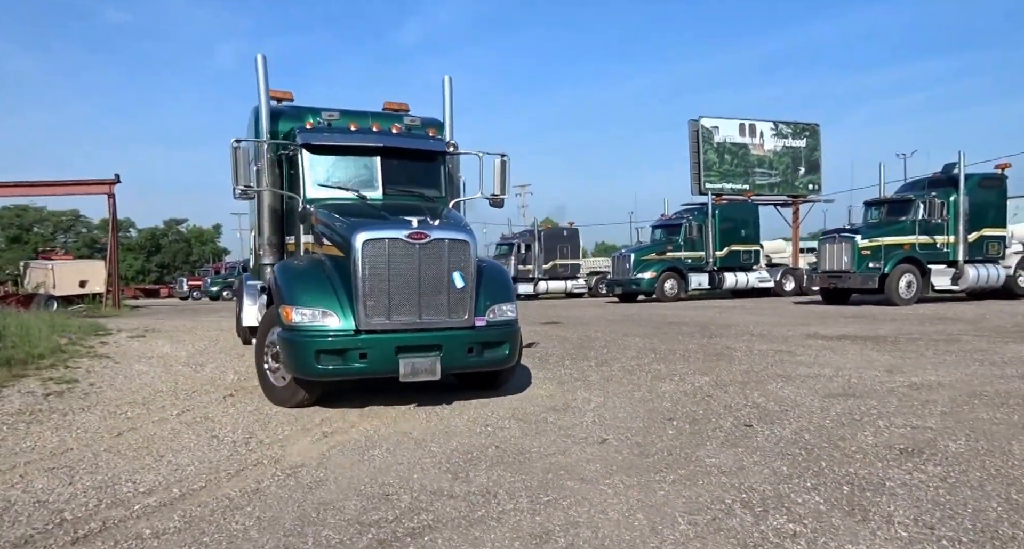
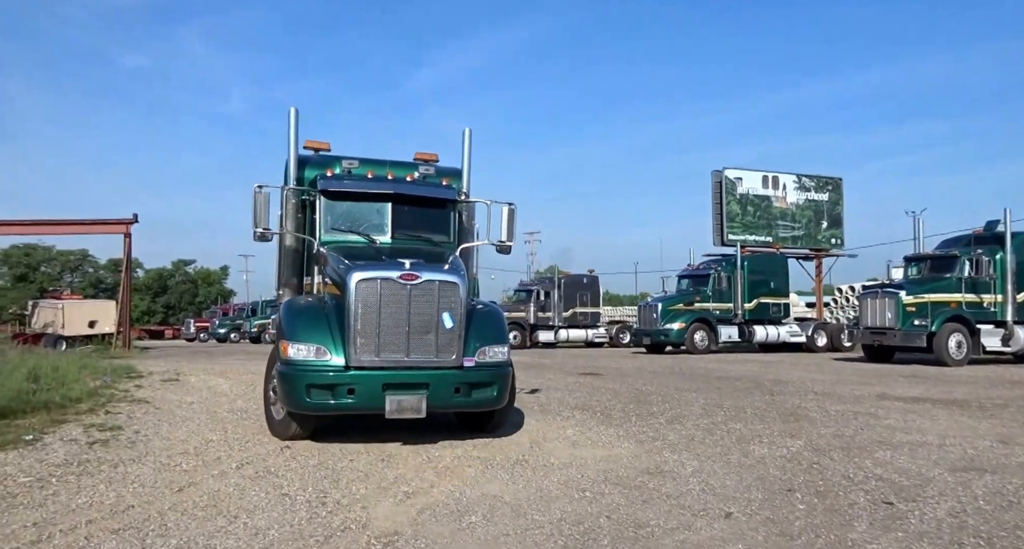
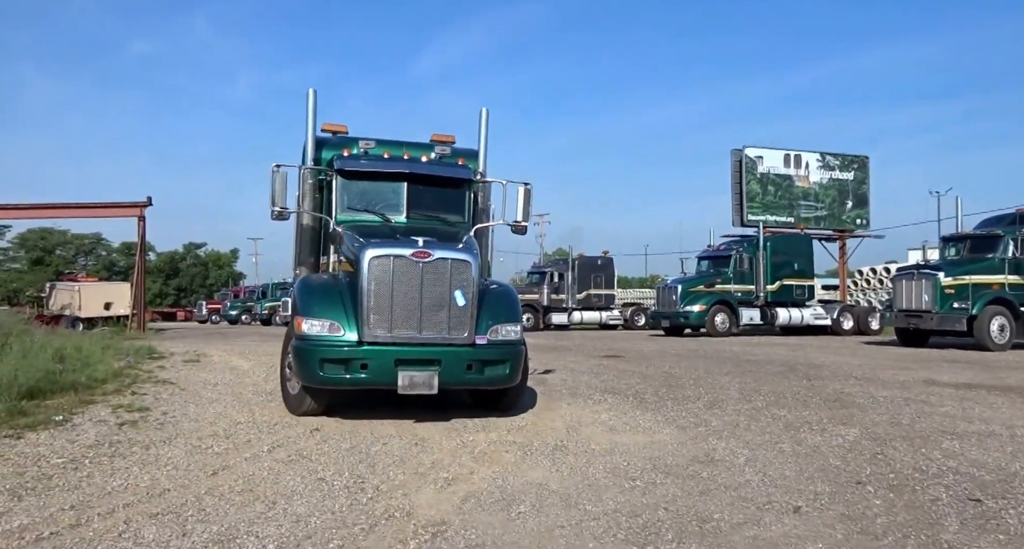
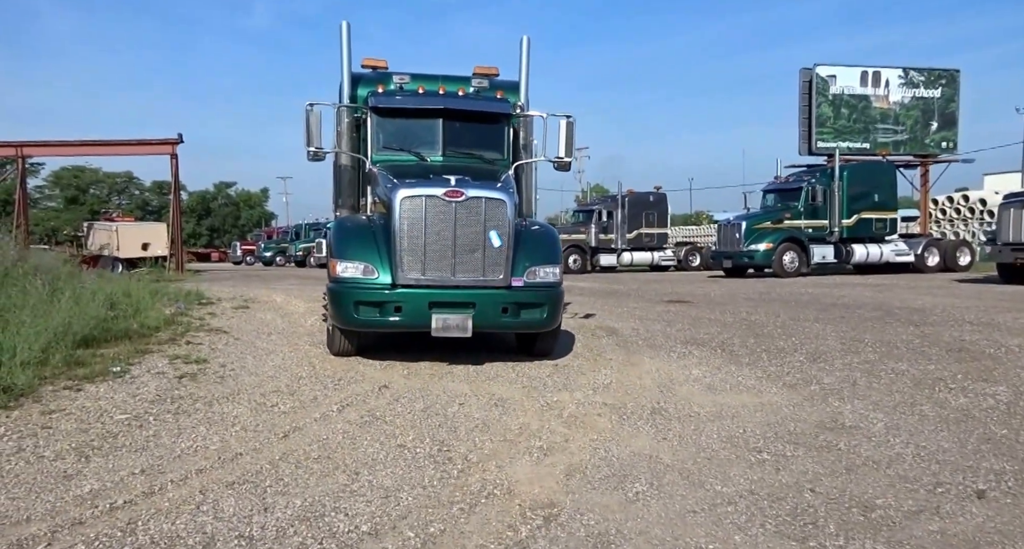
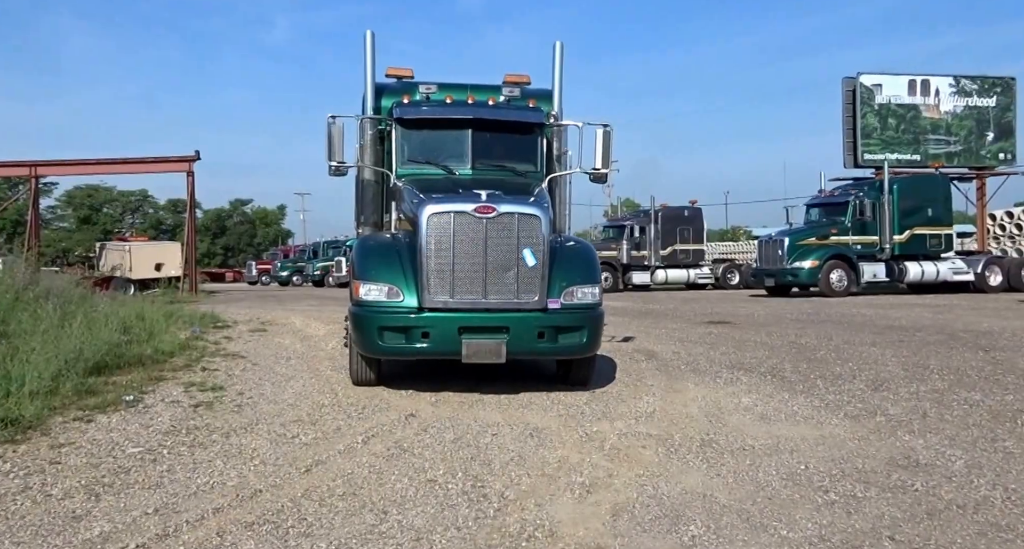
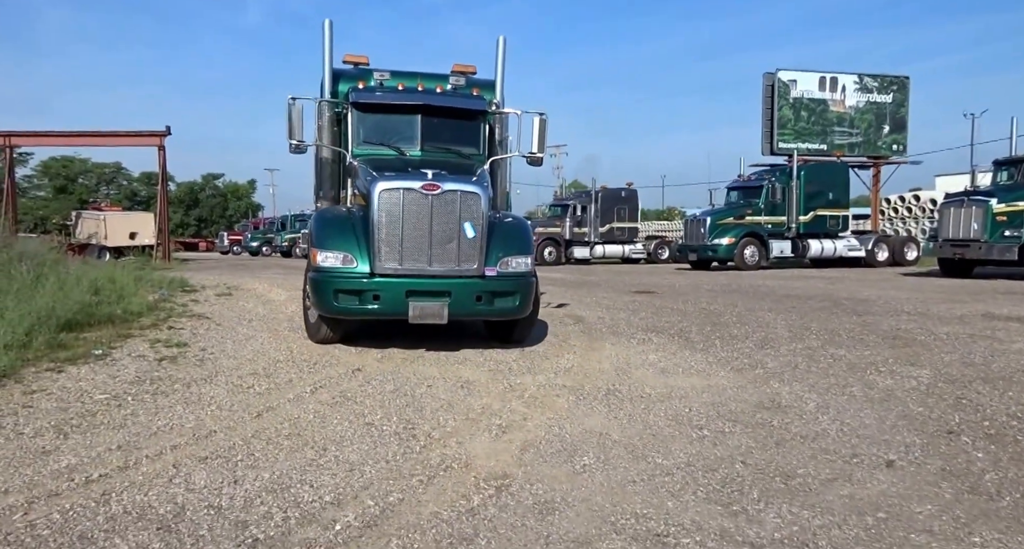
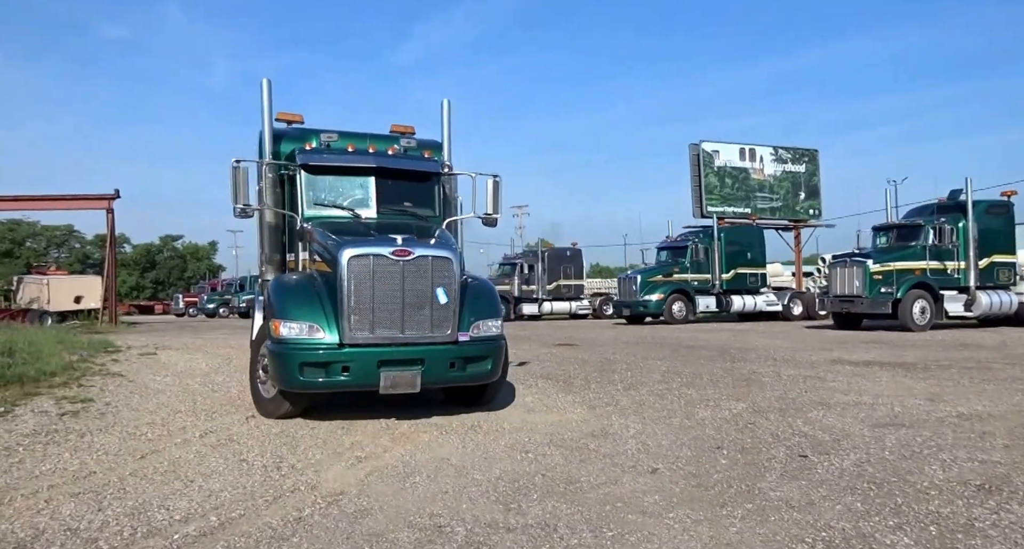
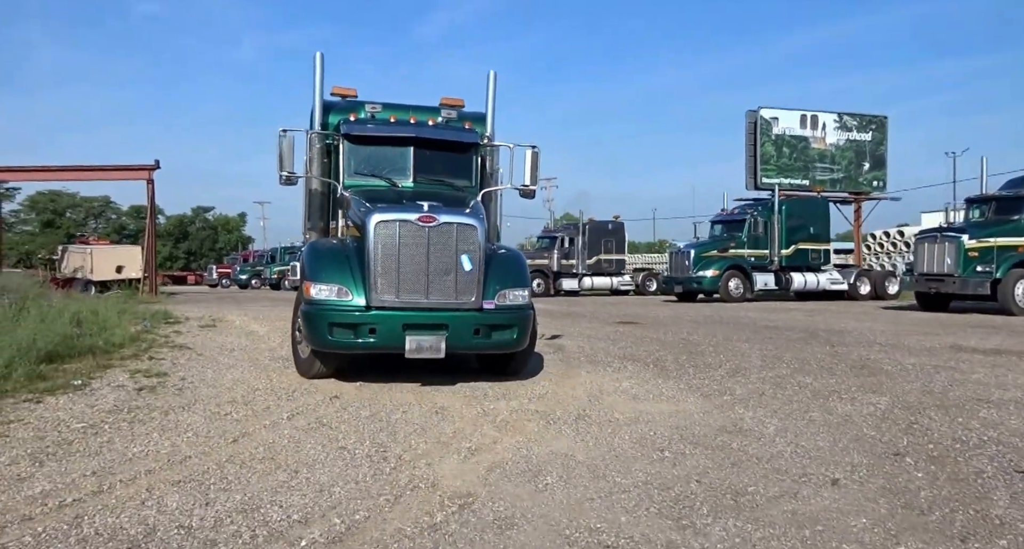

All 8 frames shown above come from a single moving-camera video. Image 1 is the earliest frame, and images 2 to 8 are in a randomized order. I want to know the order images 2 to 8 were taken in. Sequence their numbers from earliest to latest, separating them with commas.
7, 2, 3, 8, 6, 4, 5
